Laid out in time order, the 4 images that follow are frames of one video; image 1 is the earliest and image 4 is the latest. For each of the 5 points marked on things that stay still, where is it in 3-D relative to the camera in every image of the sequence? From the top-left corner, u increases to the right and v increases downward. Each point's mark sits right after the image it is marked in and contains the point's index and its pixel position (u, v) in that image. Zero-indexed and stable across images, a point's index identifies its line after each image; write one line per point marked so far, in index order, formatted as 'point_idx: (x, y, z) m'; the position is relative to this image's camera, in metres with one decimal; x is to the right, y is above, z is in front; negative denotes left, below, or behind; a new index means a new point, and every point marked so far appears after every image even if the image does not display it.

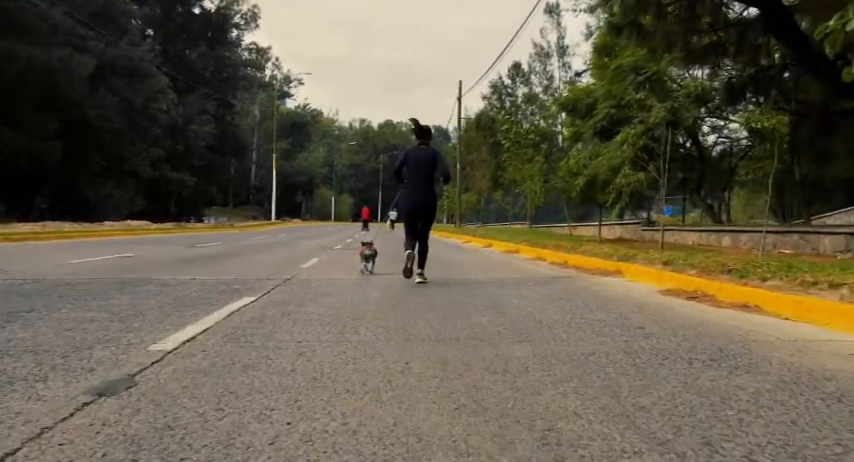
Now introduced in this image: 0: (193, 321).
0: (-2.2, -0.9, +6.7) m
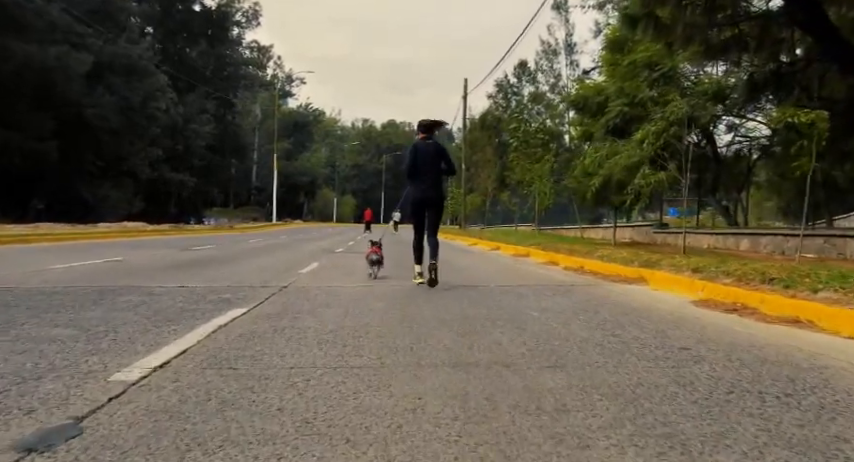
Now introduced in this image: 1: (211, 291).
0: (-2.1, -0.9, +5.9) m
1: (-2.8, -0.8, +9.4) m
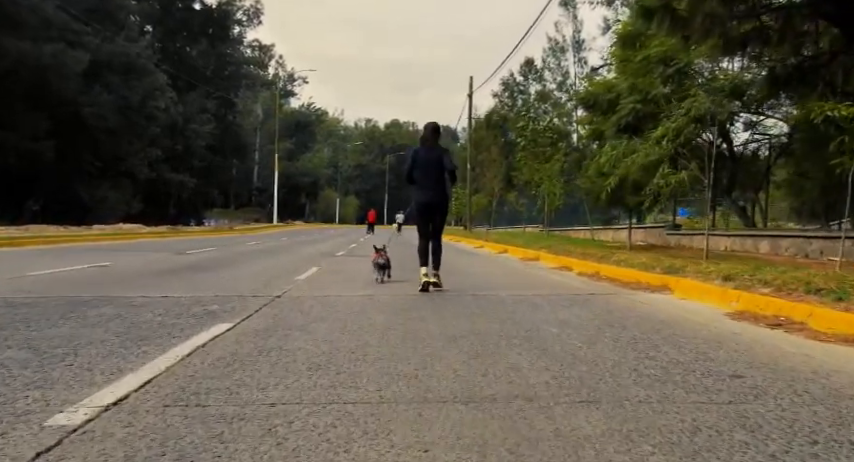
0: (-2.0, -1.0, +5.0) m
1: (-2.7, -0.8, +8.6) m
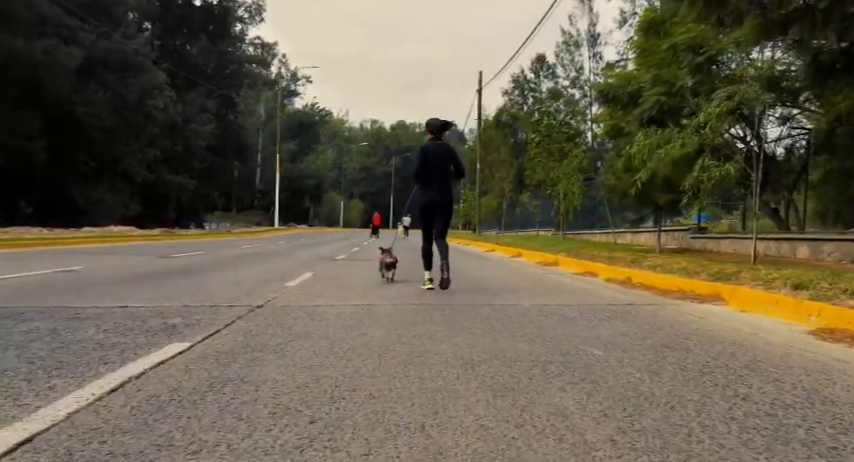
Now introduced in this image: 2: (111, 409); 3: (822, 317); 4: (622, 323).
0: (-2.0, -0.9, +3.5) m
1: (-2.7, -0.8, +7.1) m
2: (-1.6, -0.9, +3.7) m
3: (+3.6, -0.8, +6.4) m
4: (+1.9, -0.9, +7.1) m
